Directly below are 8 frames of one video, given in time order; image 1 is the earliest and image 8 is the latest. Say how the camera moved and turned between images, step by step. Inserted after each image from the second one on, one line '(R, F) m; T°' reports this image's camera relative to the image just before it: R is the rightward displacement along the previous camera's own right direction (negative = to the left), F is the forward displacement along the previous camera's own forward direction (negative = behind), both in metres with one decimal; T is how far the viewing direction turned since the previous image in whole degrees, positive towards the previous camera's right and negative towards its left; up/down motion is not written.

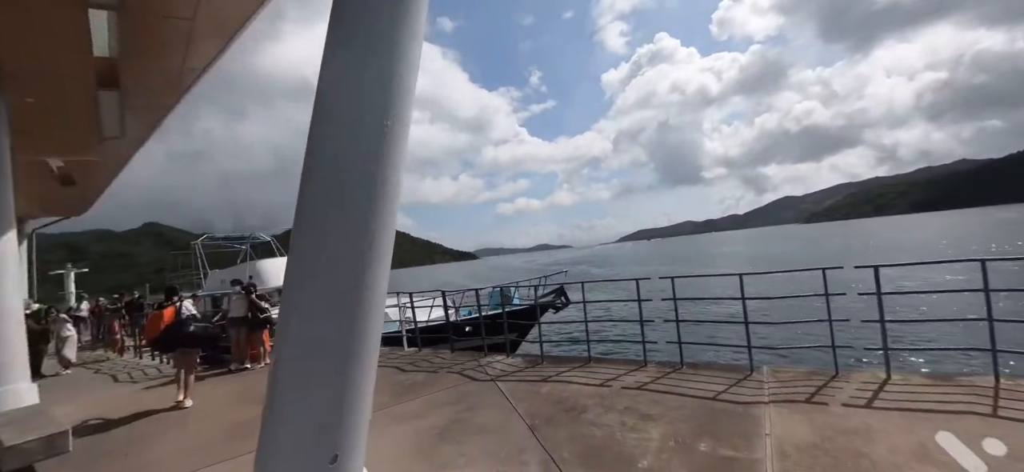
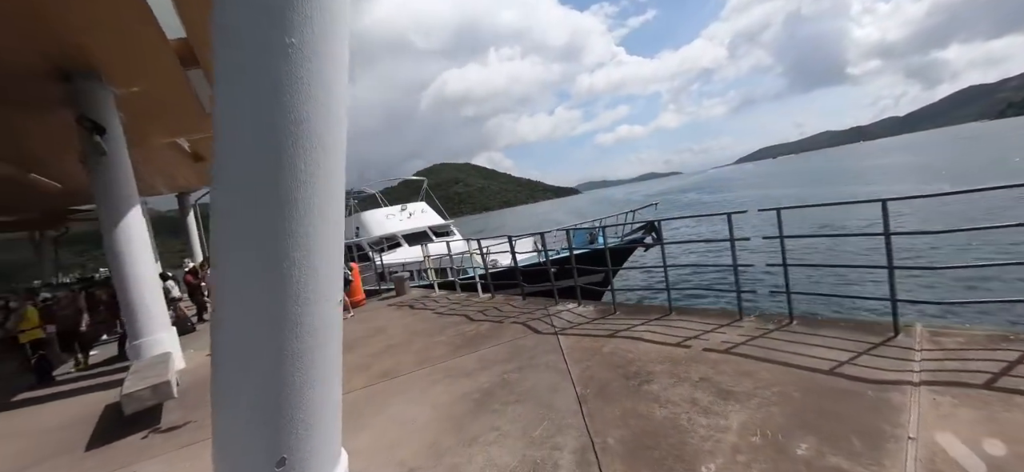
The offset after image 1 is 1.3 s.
(+0.5, +0.8) m; -14°
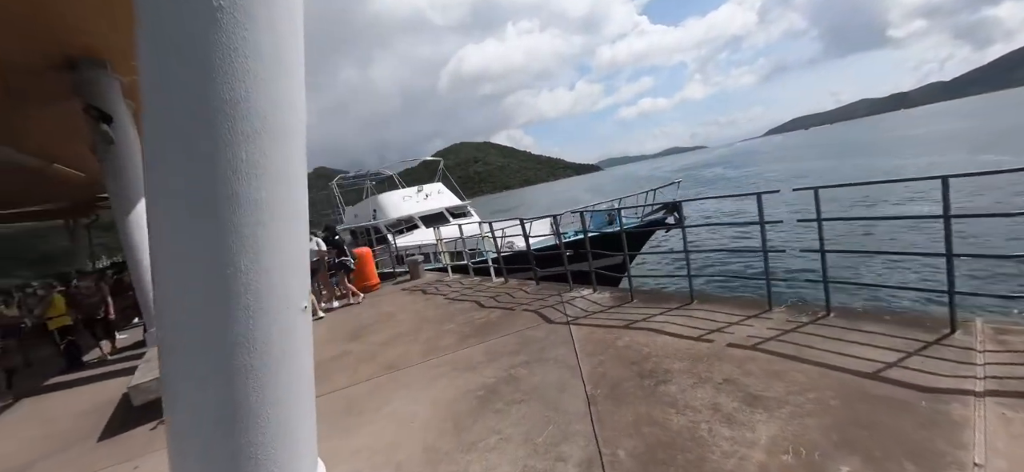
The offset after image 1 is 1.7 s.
(+0.1, +0.3) m; -3°
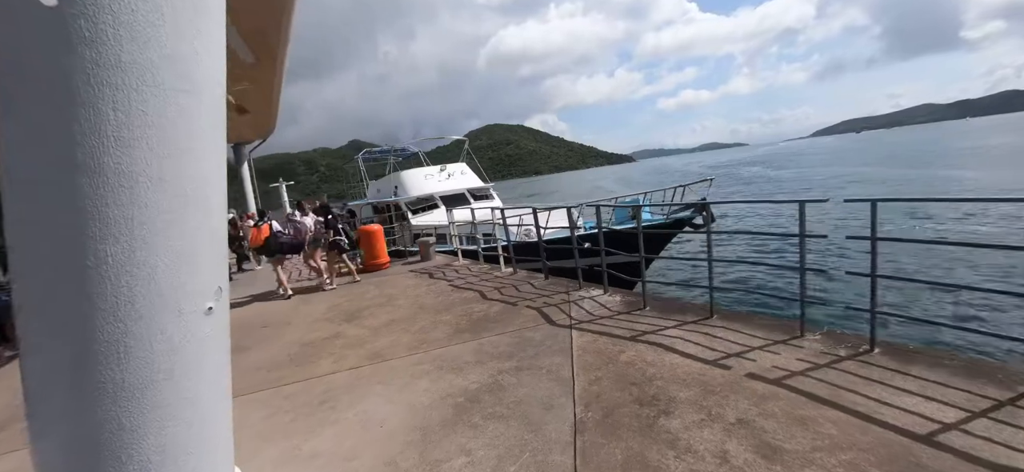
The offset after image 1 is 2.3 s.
(+0.2, +0.4) m; -3°
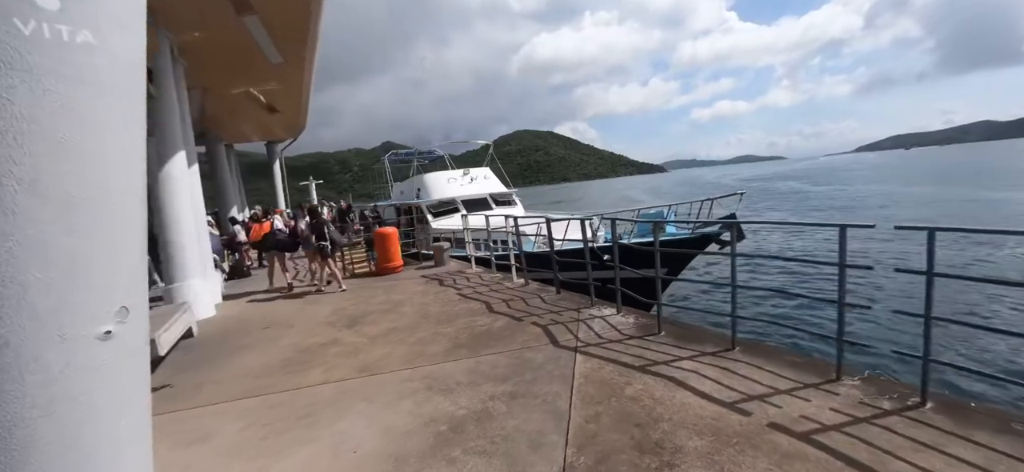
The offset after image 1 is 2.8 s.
(+0.2, +0.3) m; -4°
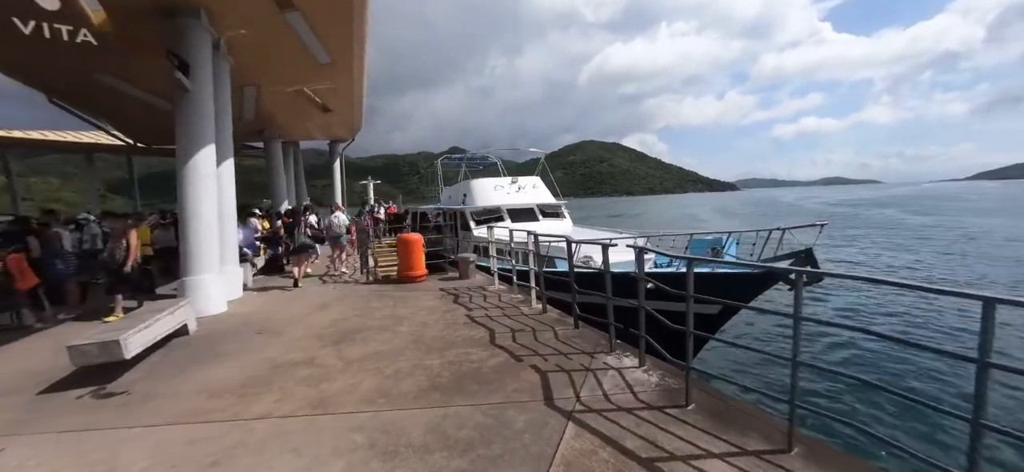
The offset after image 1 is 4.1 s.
(+0.5, +0.8) m; -8°
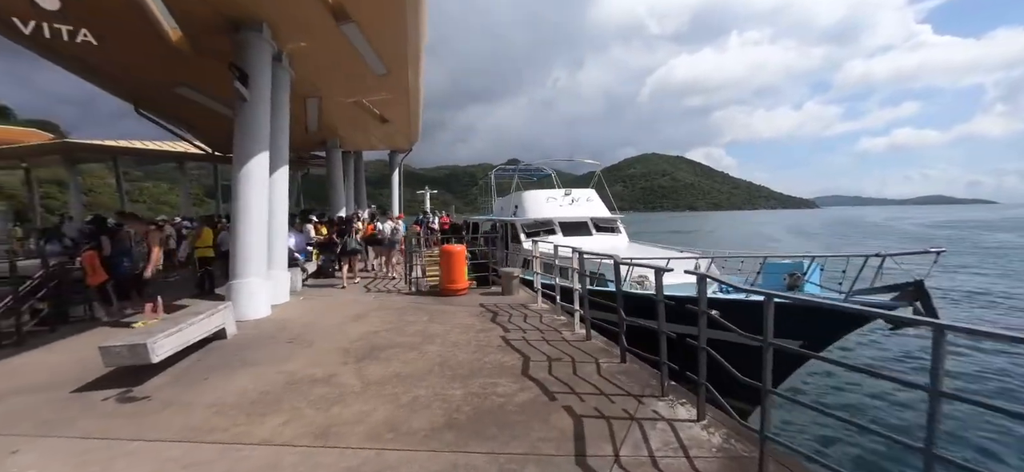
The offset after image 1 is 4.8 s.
(+0.2, +0.5) m; -8°
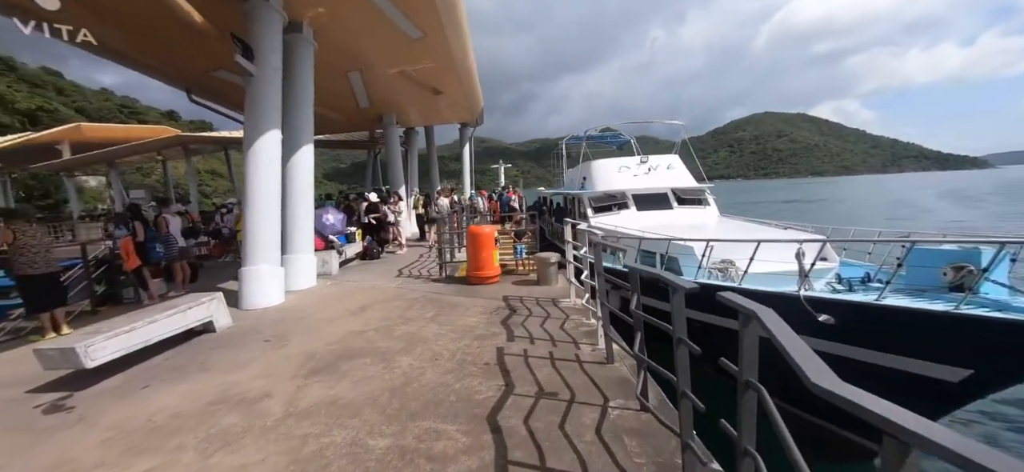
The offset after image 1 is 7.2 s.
(+0.9, +1.4) m; -13°
